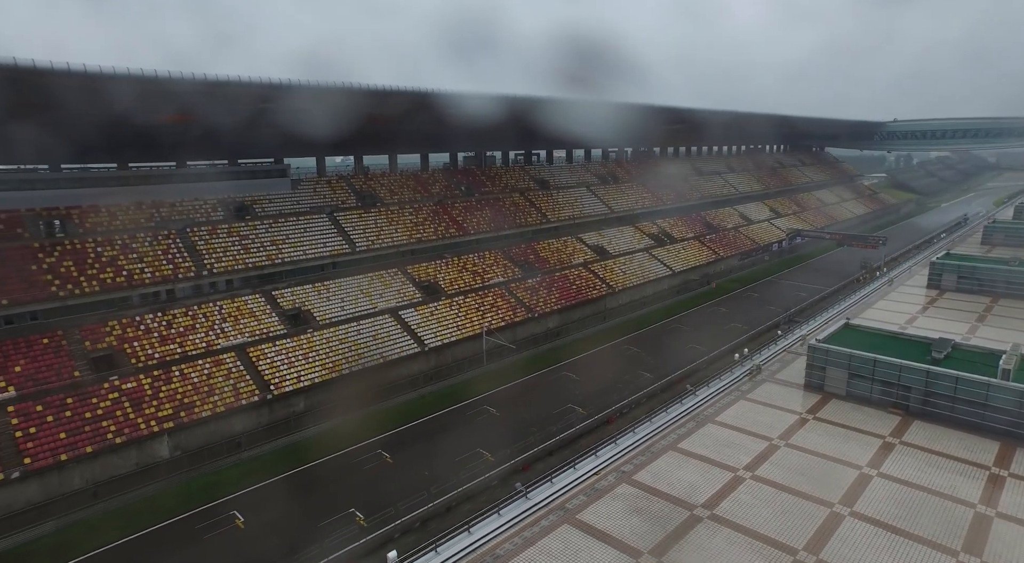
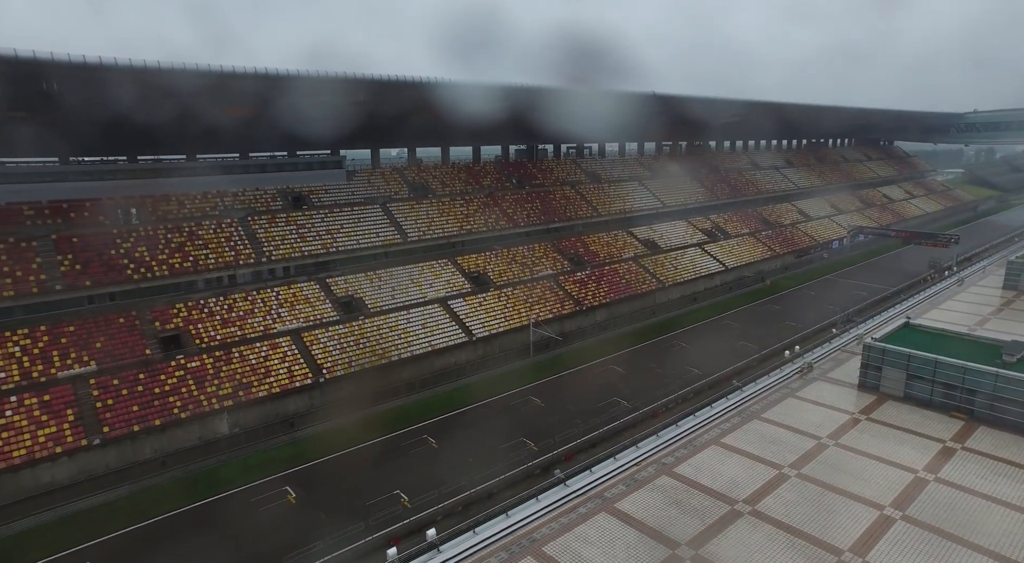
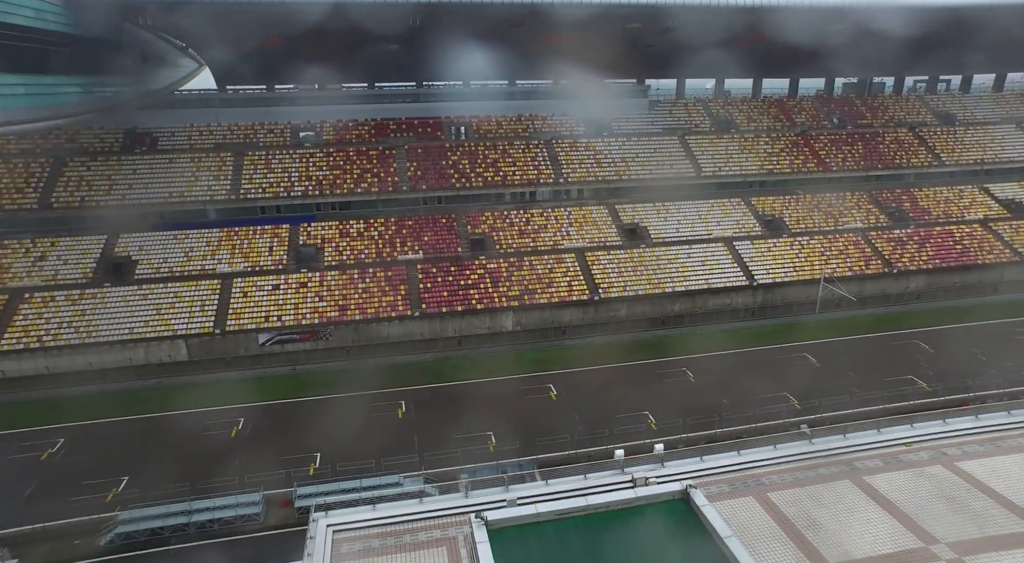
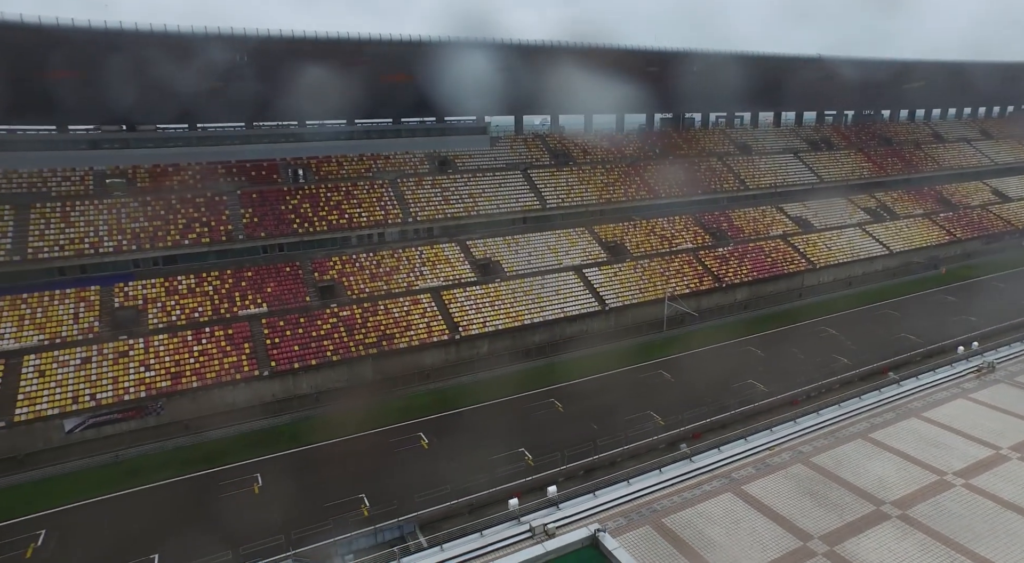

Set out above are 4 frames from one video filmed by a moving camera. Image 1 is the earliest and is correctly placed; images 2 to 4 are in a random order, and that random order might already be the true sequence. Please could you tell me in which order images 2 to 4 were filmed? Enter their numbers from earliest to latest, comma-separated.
2, 4, 3
